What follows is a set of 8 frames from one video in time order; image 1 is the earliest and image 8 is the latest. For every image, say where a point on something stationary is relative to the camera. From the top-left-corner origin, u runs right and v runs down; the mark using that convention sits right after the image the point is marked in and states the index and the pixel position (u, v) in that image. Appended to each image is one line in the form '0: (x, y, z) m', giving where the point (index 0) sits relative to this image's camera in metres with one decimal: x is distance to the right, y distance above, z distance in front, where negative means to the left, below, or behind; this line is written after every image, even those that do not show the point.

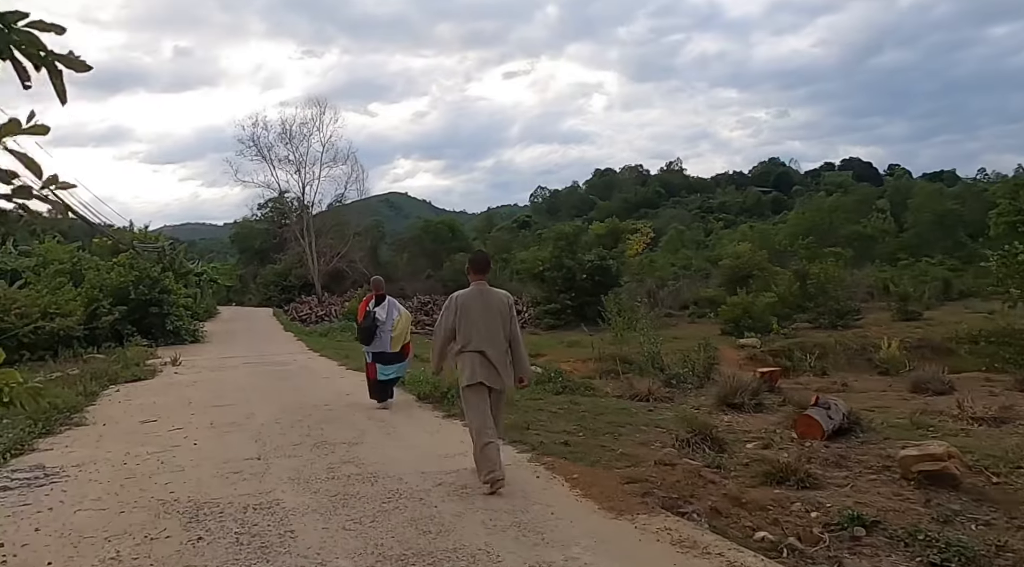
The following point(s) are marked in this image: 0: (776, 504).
0: (+1.9, -1.6, +4.8) m
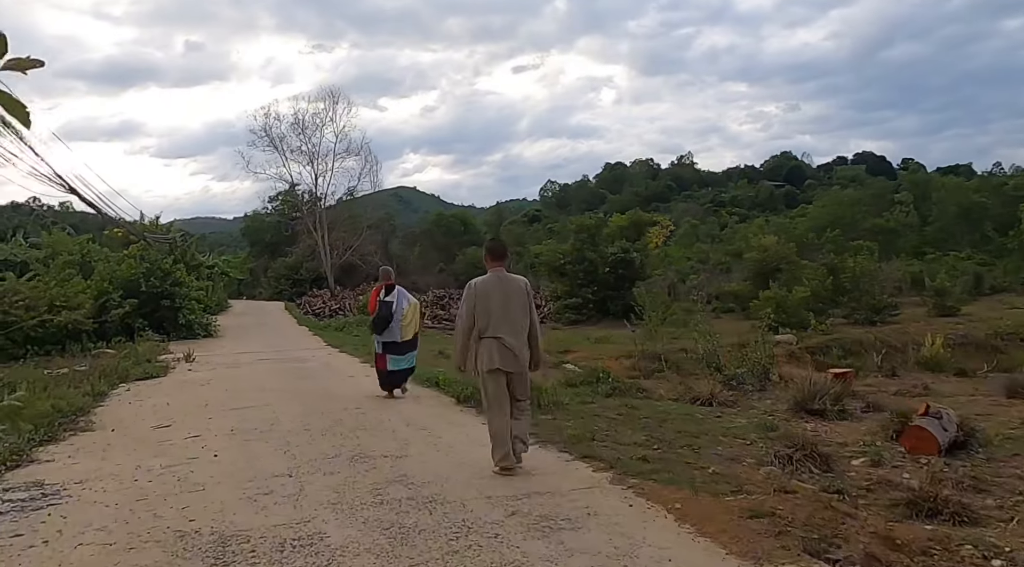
0: (+2.4, -1.5, +3.8) m
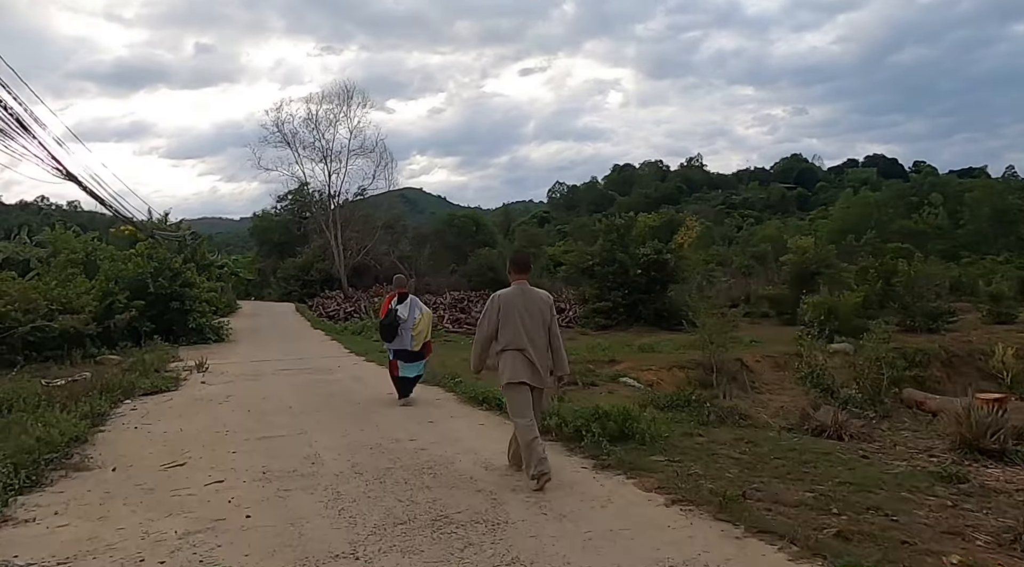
0: (+3.3, -1.5, +2.2) m
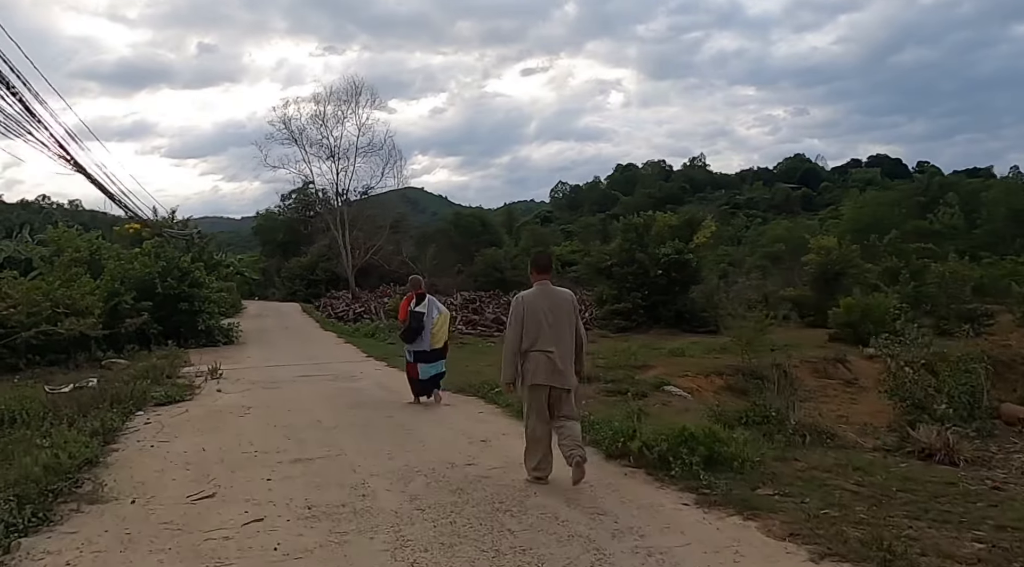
0: (+3.9, -1.6, +1.4) m
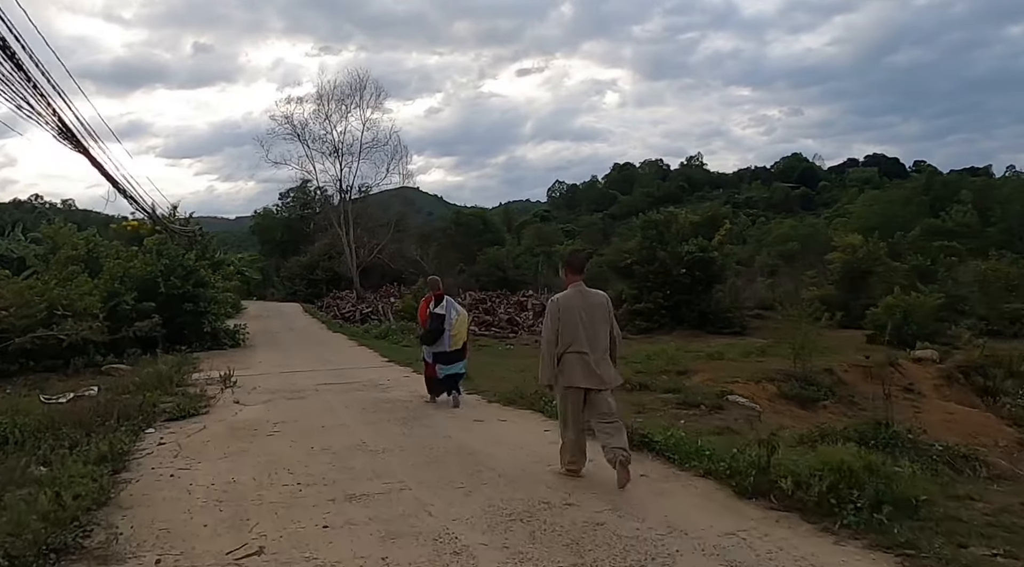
0: (+4.8, -1.6, +0.2) m
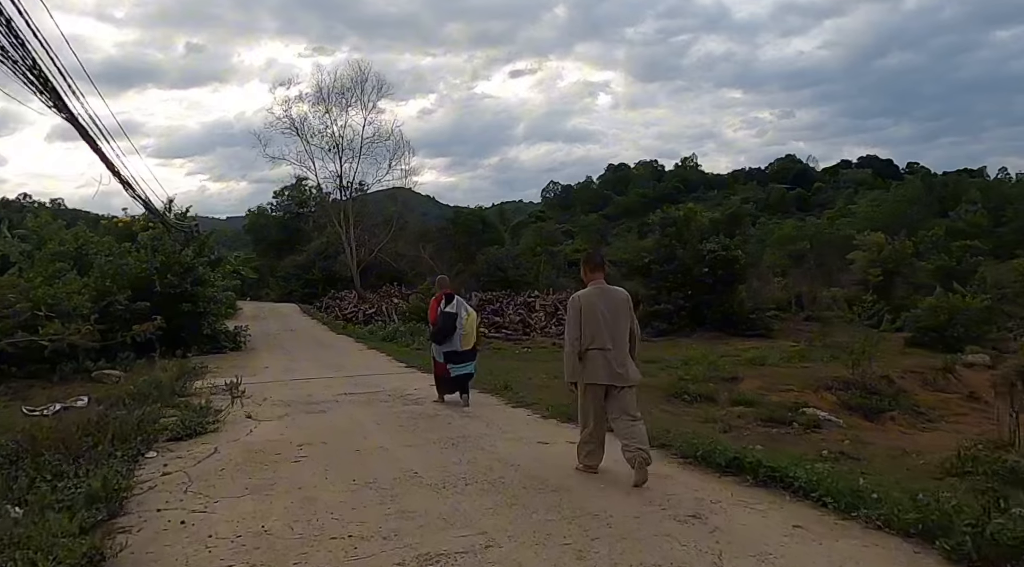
0: (+5.6, -1.5, -1.0) m
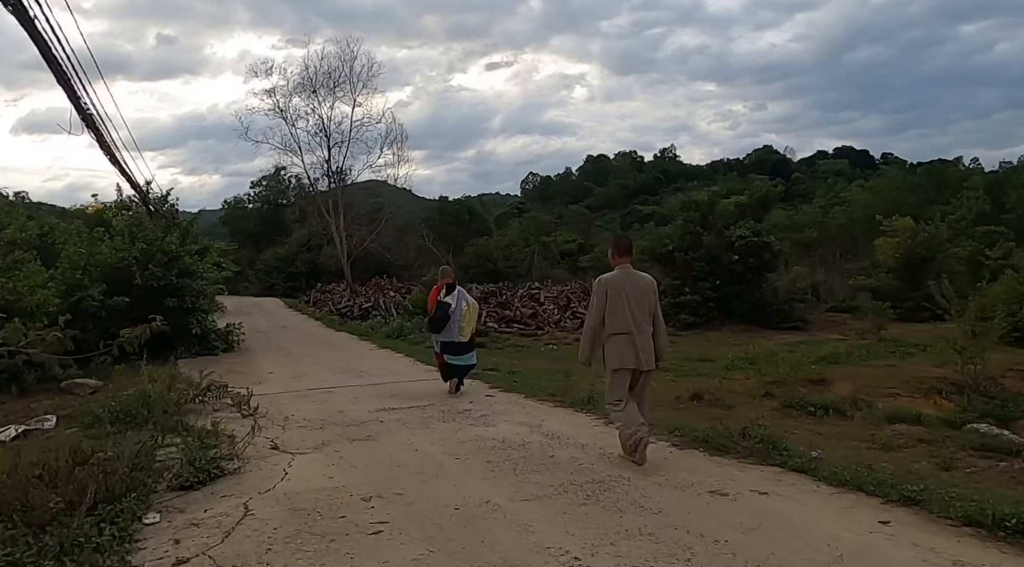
0: (+7.0, -1.4, -3.0) m
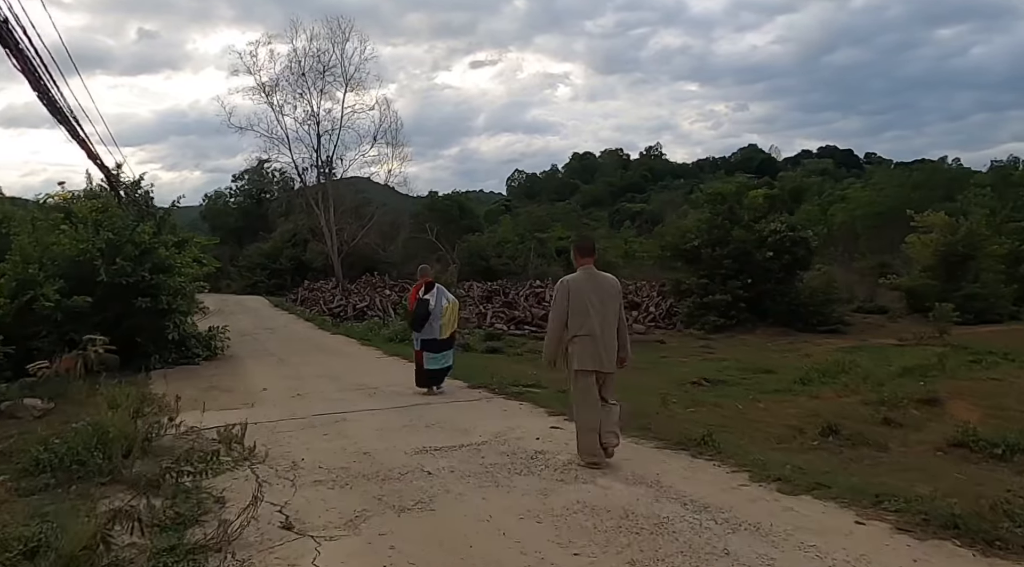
0: (+8.1, -1.5, -5.0) m
